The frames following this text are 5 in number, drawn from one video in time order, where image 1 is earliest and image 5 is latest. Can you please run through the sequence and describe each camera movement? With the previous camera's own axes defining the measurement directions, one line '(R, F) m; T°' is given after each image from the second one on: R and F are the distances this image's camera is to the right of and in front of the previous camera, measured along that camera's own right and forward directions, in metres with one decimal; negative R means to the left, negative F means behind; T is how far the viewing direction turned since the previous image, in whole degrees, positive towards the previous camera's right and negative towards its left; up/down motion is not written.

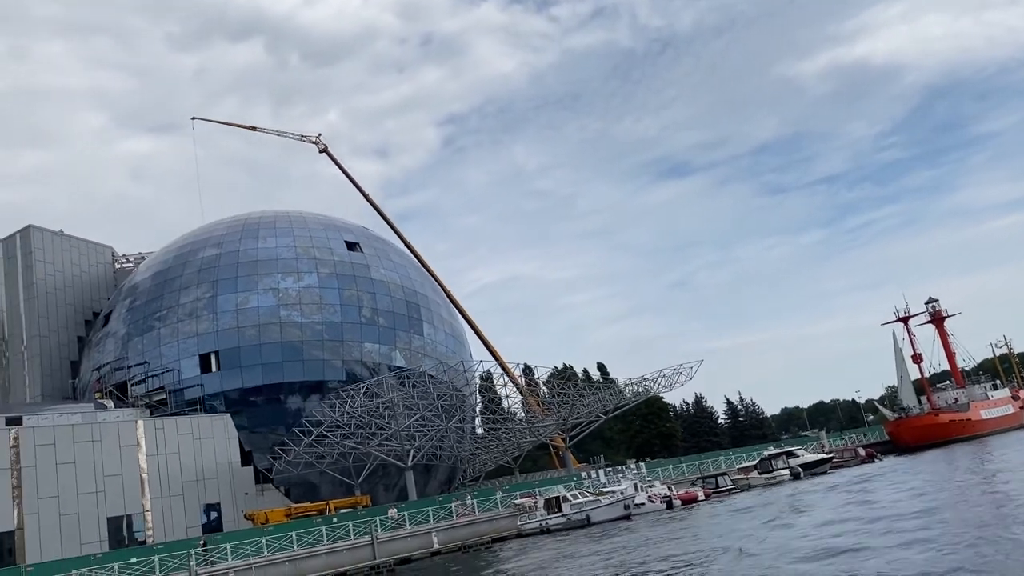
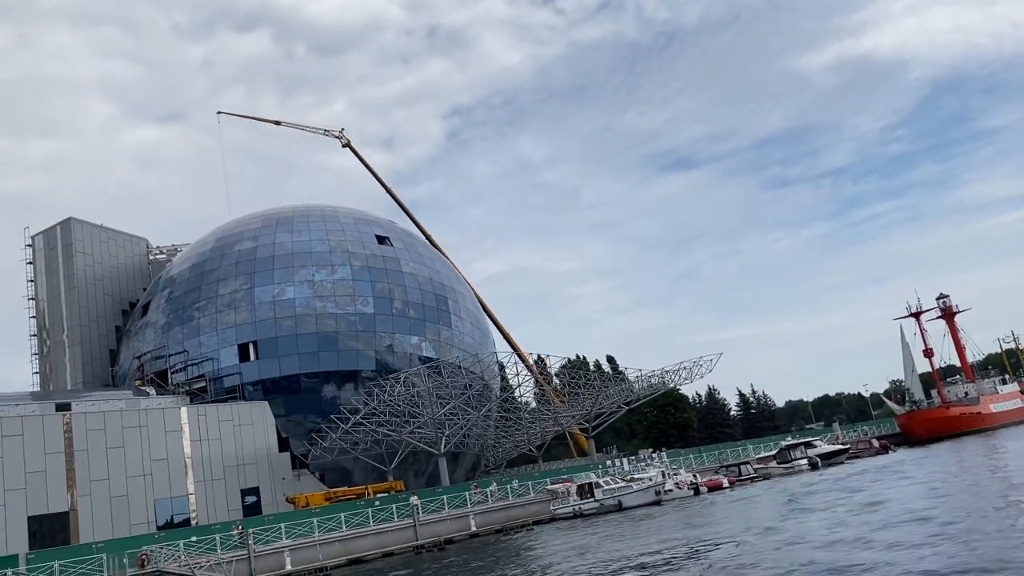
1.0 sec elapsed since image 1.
(-1.2, -1.3) m; 0°
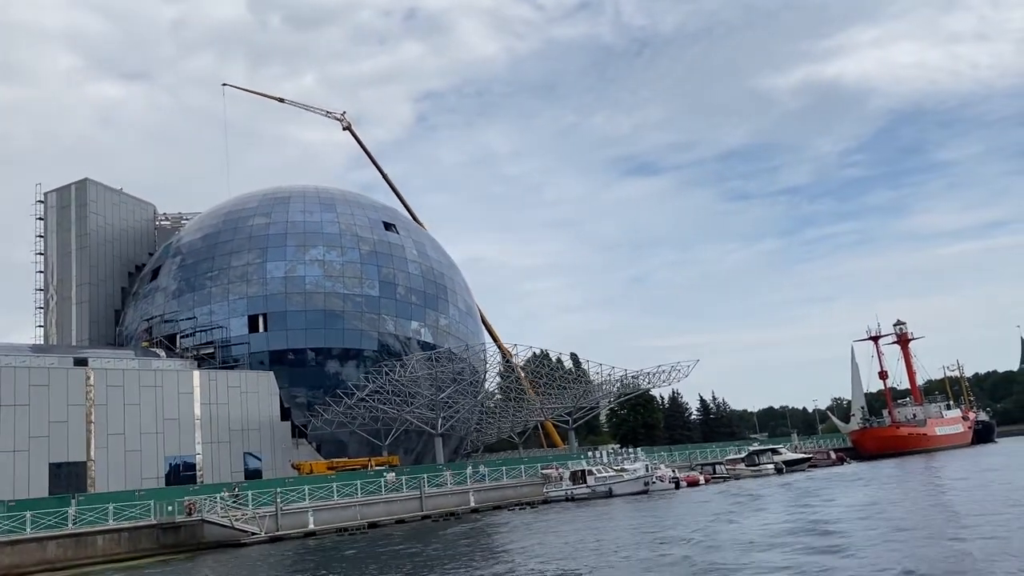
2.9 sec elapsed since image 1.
(-2.4, -2.5) m; +3°
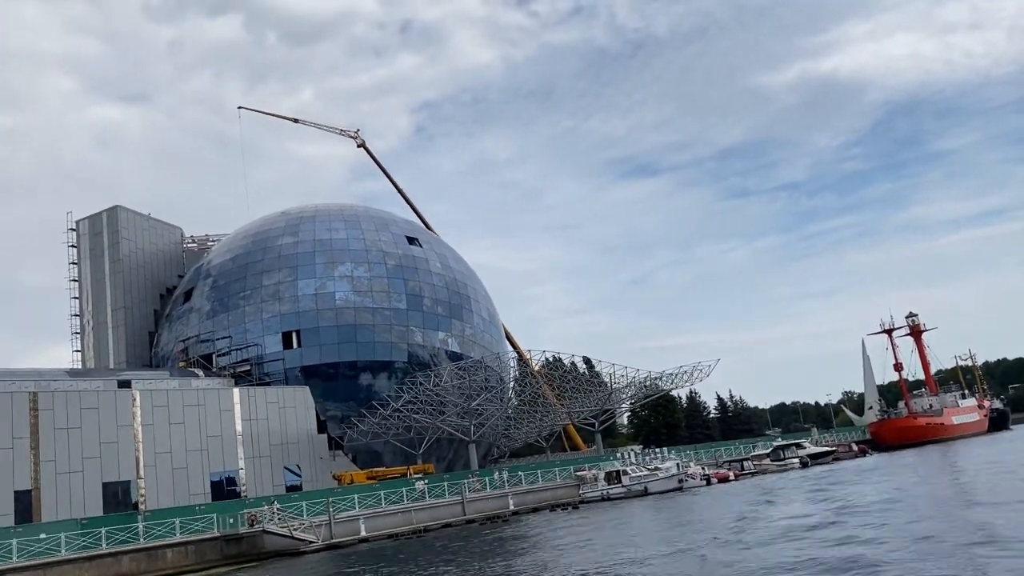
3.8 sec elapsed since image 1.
(-1.1, -1.2) m; 0°
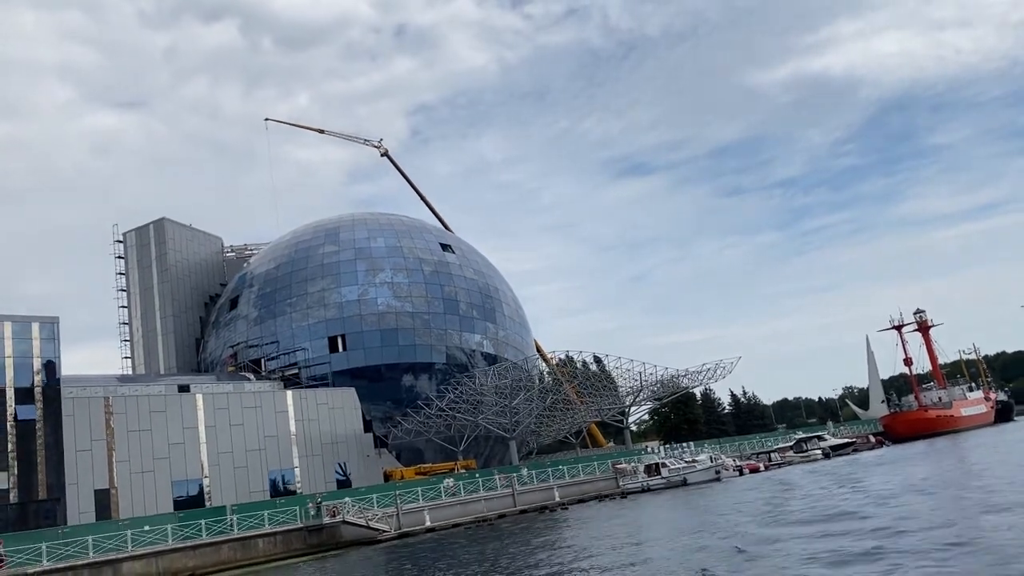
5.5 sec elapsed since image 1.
(-2.1, -2.3) m; 0°
